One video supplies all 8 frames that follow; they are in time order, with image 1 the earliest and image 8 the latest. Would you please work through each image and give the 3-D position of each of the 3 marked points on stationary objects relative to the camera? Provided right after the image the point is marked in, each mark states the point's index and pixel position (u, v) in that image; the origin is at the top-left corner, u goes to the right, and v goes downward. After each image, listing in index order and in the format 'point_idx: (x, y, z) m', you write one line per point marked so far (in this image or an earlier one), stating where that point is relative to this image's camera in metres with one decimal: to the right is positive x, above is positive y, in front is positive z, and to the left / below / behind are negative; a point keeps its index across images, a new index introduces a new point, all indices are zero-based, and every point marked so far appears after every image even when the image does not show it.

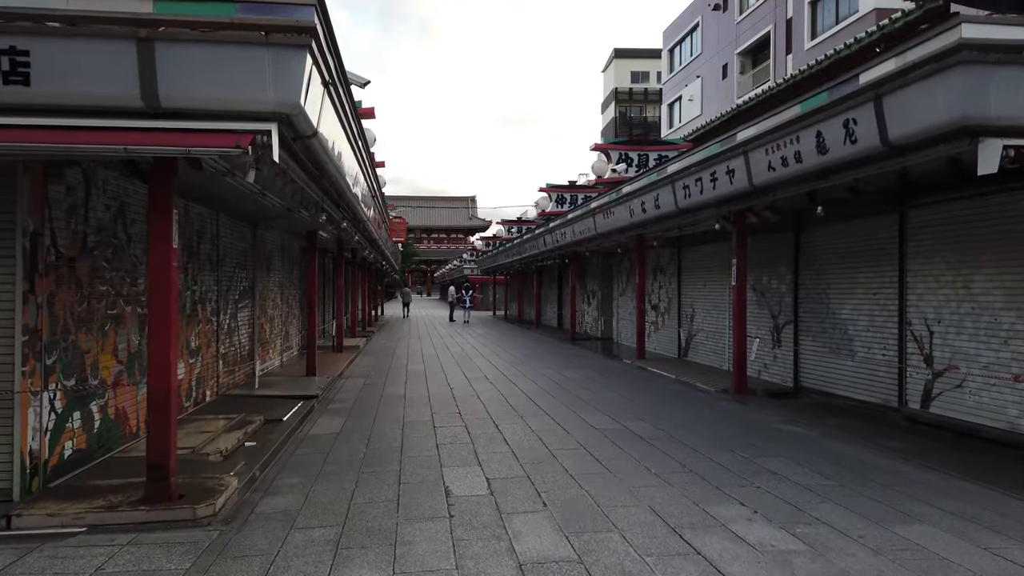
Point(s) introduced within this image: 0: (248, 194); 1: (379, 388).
0: (-2.9, +1.0, +7.3) m
1: (-1.9, -1.4, +9.5) m
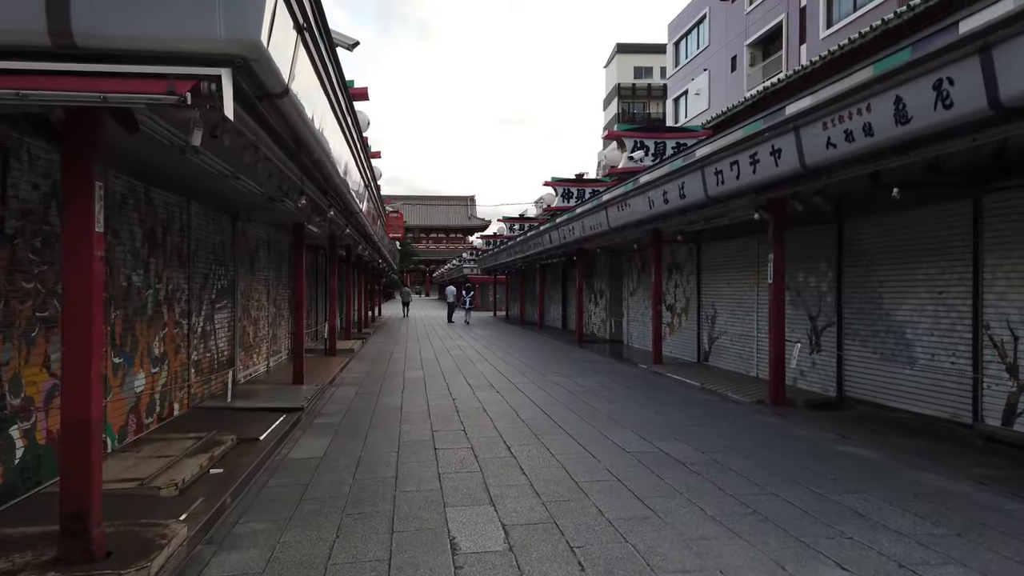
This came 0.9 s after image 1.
0: (-2.8, +1.1, +6.3) m
1: (-1.8, -1.4, +8.5) m
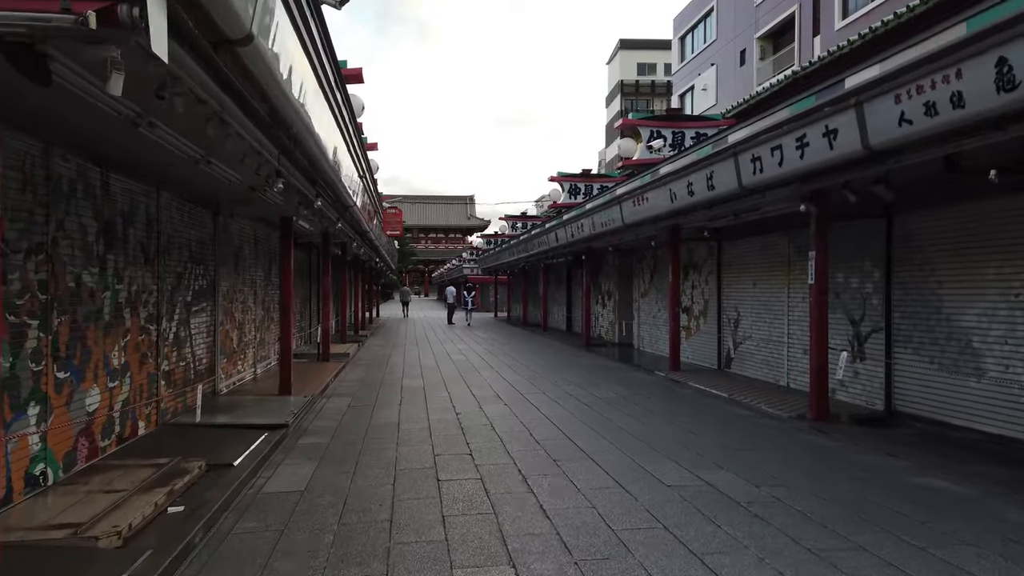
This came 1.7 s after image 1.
0: (-2.7, +1.0, +5.5) m
1: (-1.7, -1.4, +7.7) m
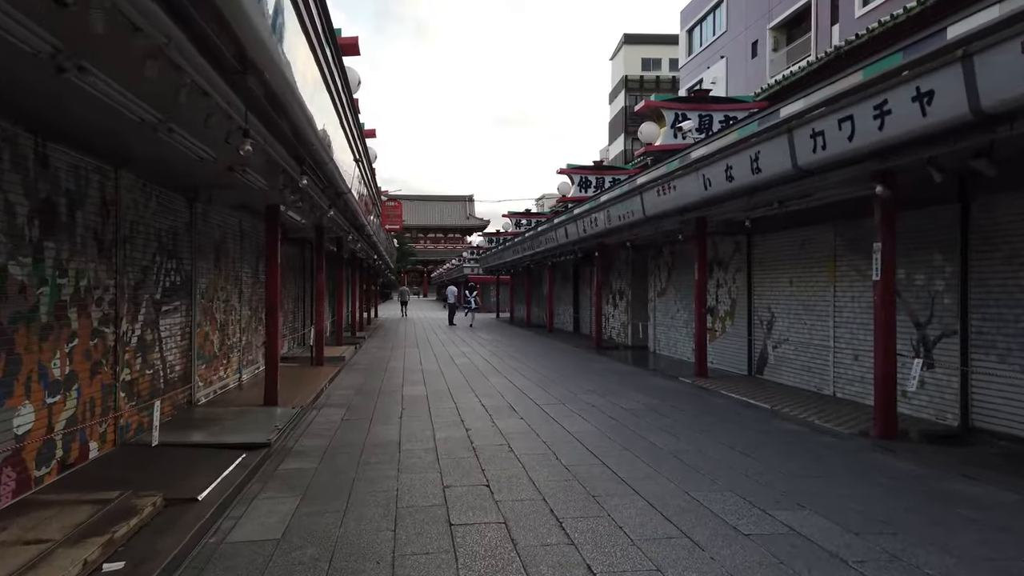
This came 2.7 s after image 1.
0: (-2.5, +1.1, +4.5) m
1: (-1.5, -1.4, +6.7) m
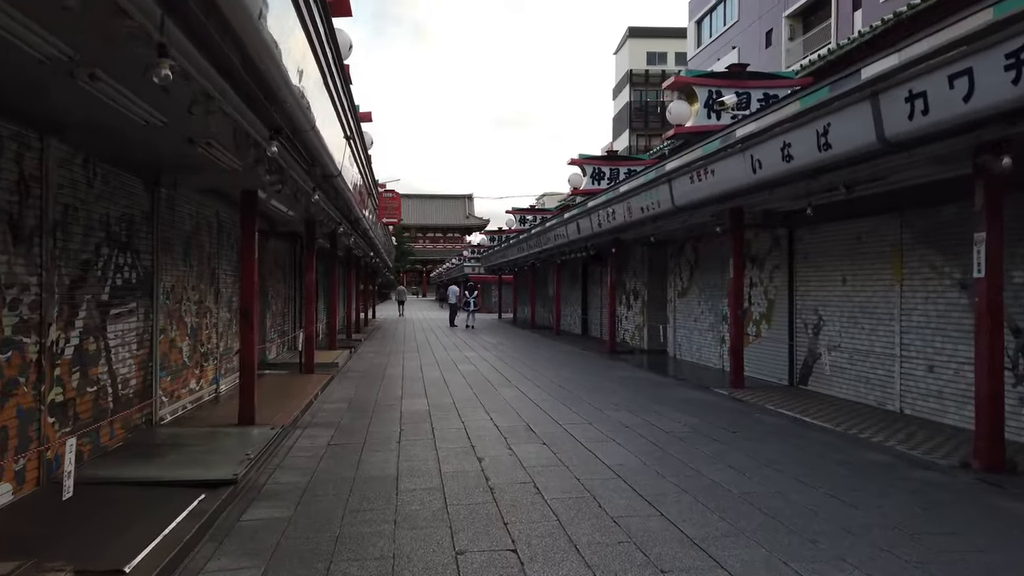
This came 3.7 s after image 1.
0: (-2.3, +1.1, +3.4) m
1: (-1.3, -1.4, +5.6) m
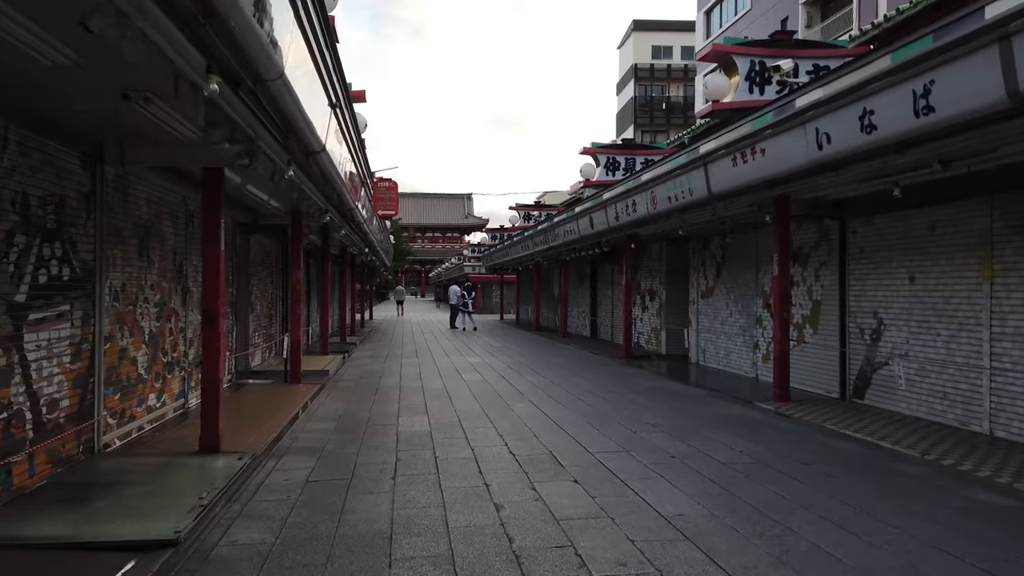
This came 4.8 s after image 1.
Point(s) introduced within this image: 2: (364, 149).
0: (-2.2, +1.1, +2.2) m
1: (-1.2, -1.4, +4.4) m
2: (-2.3, +2.2, +10.3) m
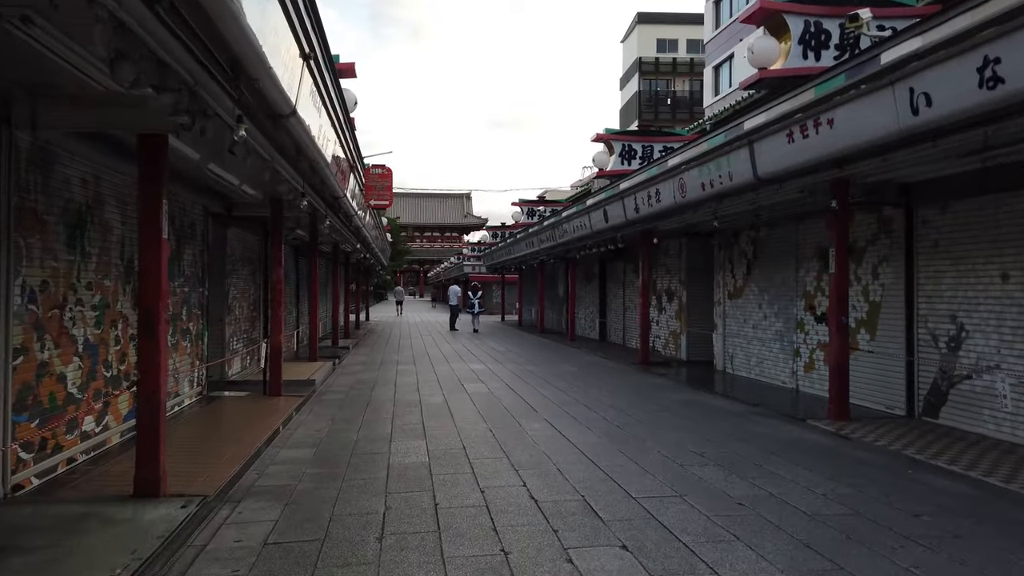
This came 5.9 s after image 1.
0: (-2.0, +1.1, +1.1) m
1: (-1.0, -1.4, +3.3) m
2: (-2.2, +2.2, +9.2) m
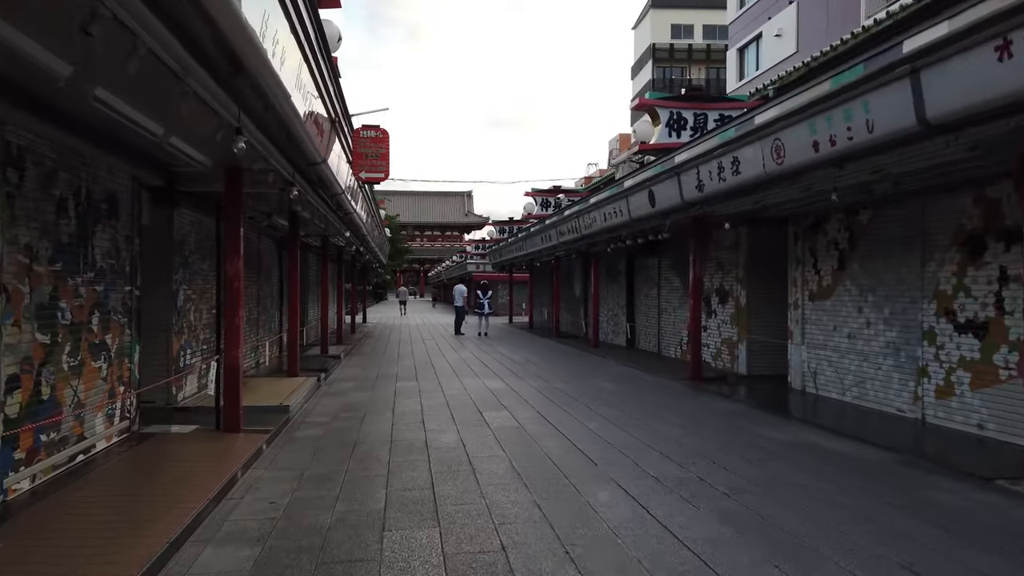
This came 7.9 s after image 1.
0: (-1.7, +1.1, -1.0) m
1: (-0.7, -1.3, +1.2) m
2: (-1.8, +2.2, +7.0) m
